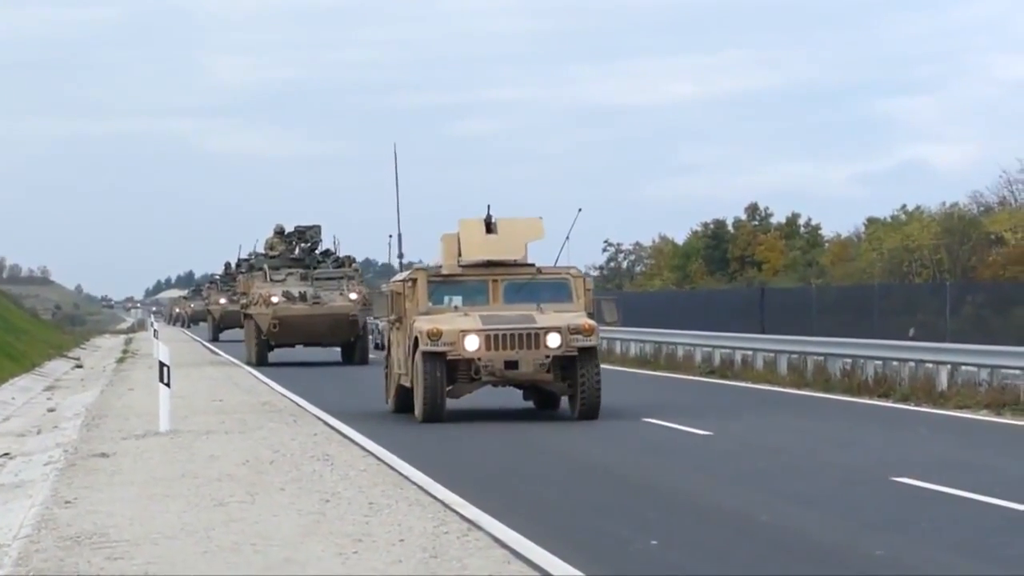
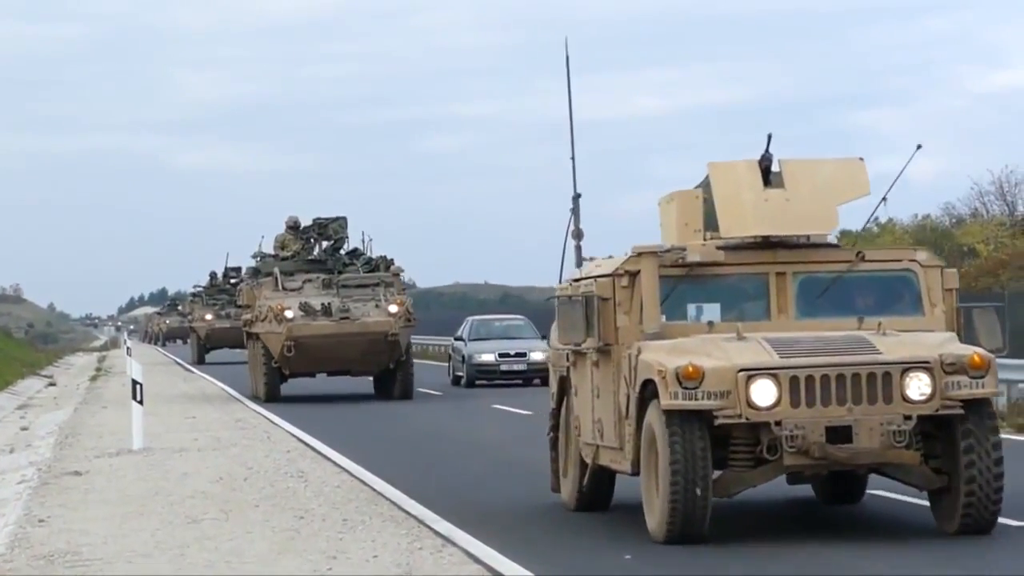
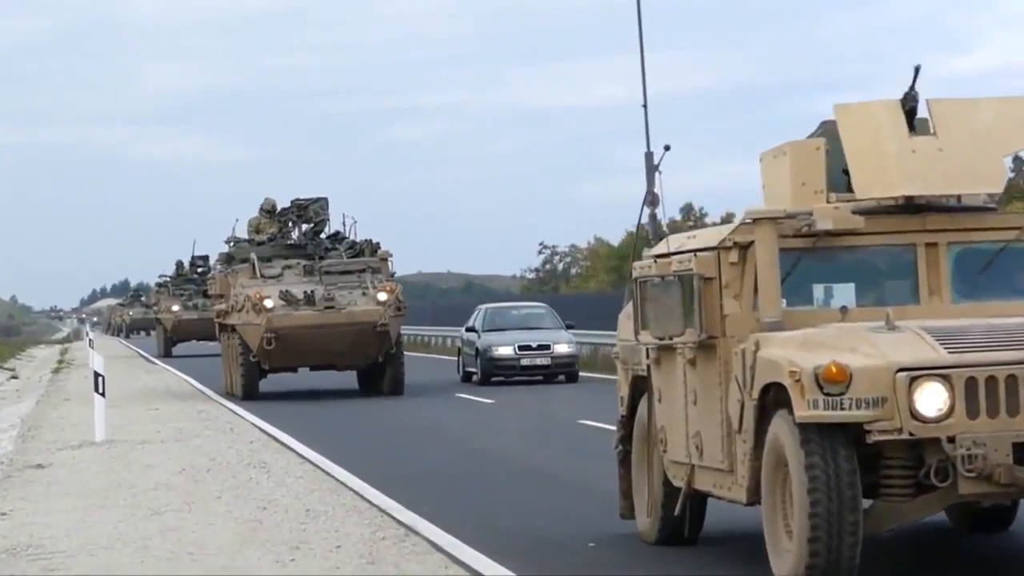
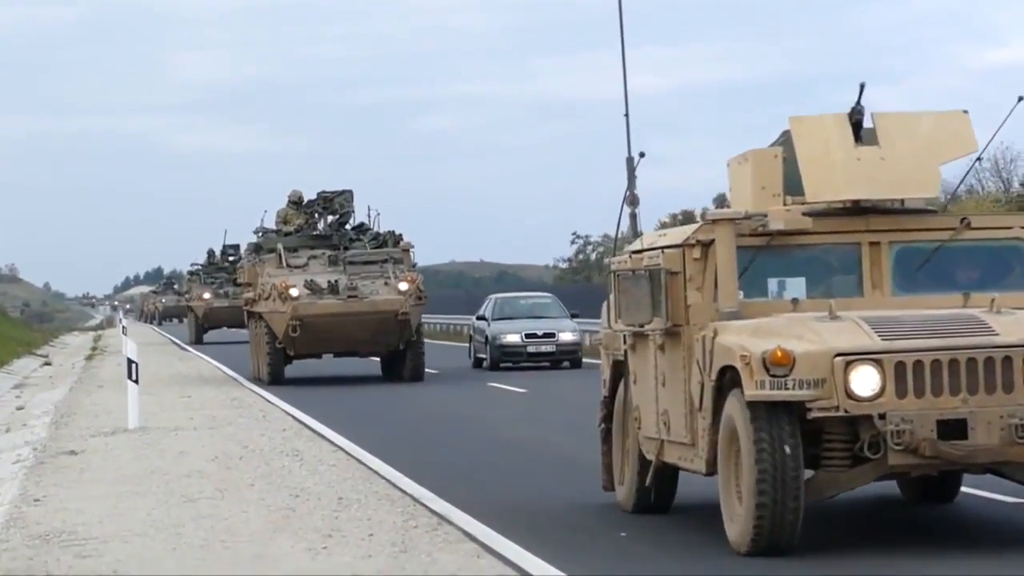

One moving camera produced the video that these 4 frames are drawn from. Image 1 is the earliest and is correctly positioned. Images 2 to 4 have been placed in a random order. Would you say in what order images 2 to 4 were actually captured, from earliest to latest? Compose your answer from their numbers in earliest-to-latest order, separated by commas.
2, 4, 3
